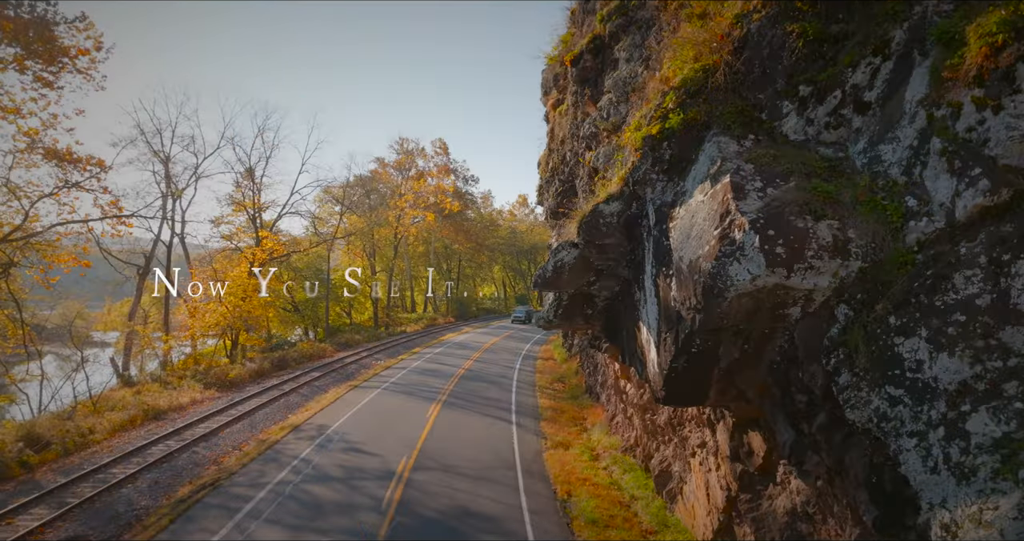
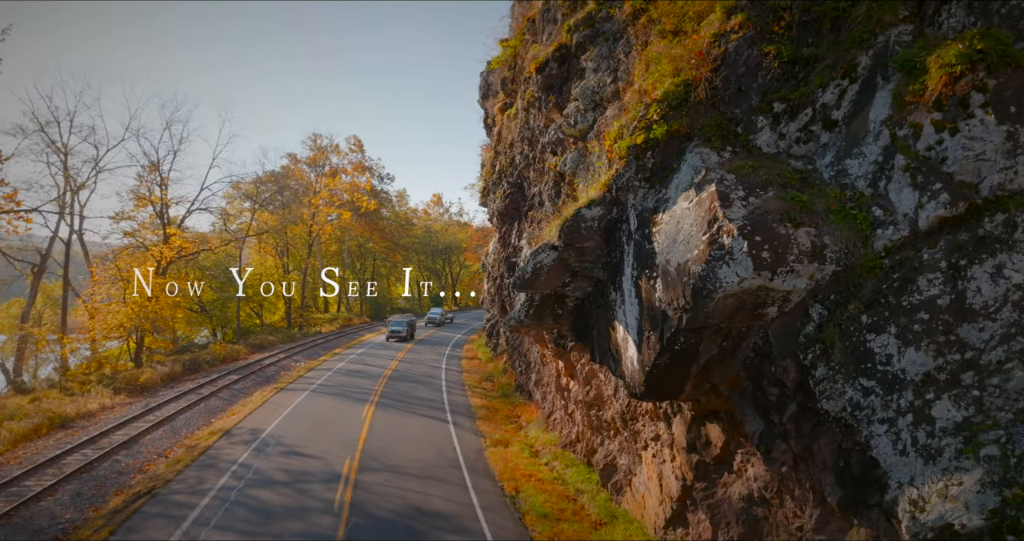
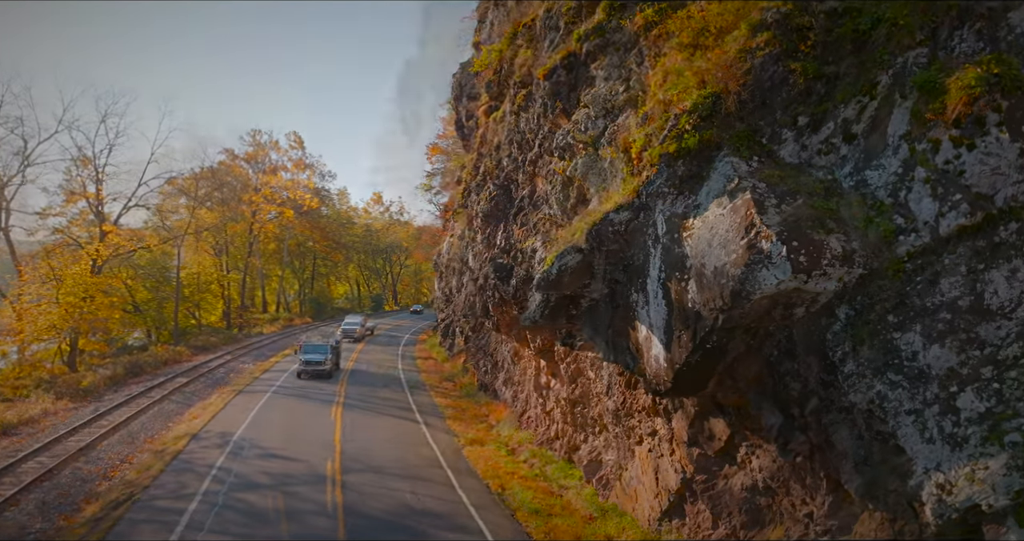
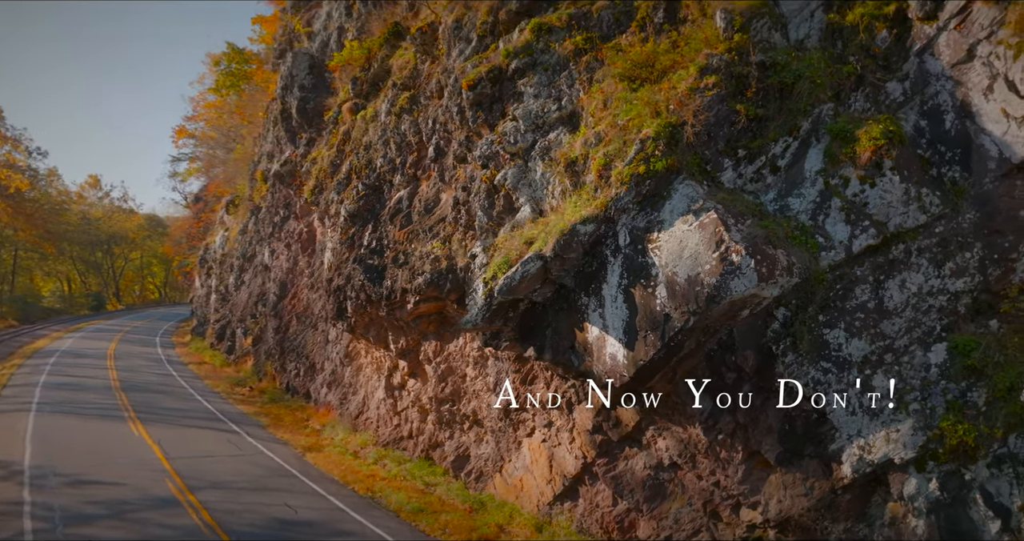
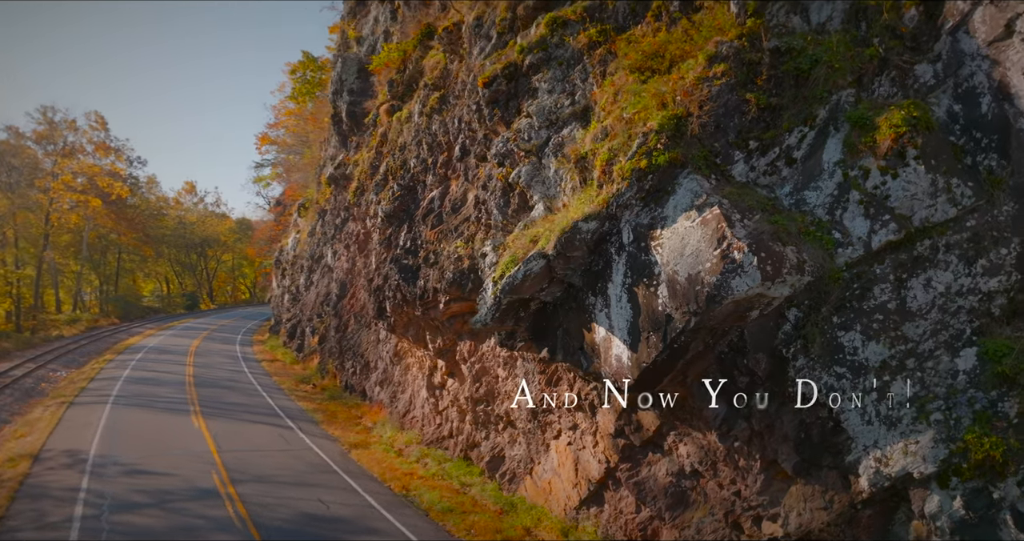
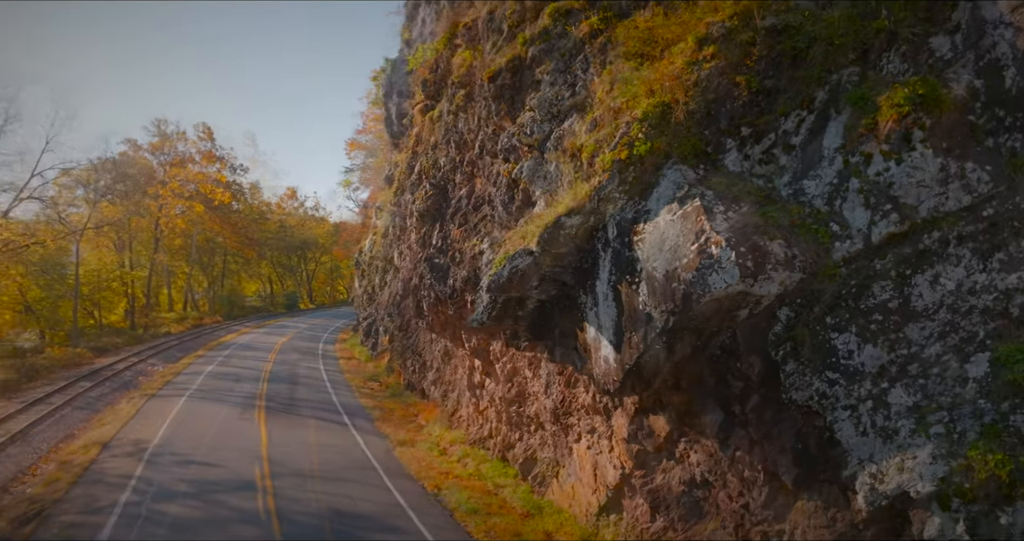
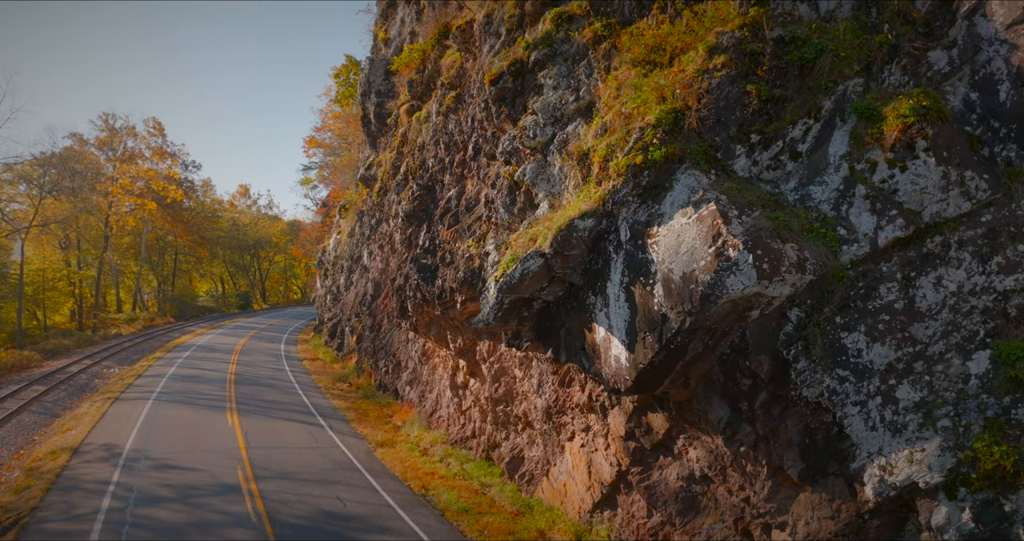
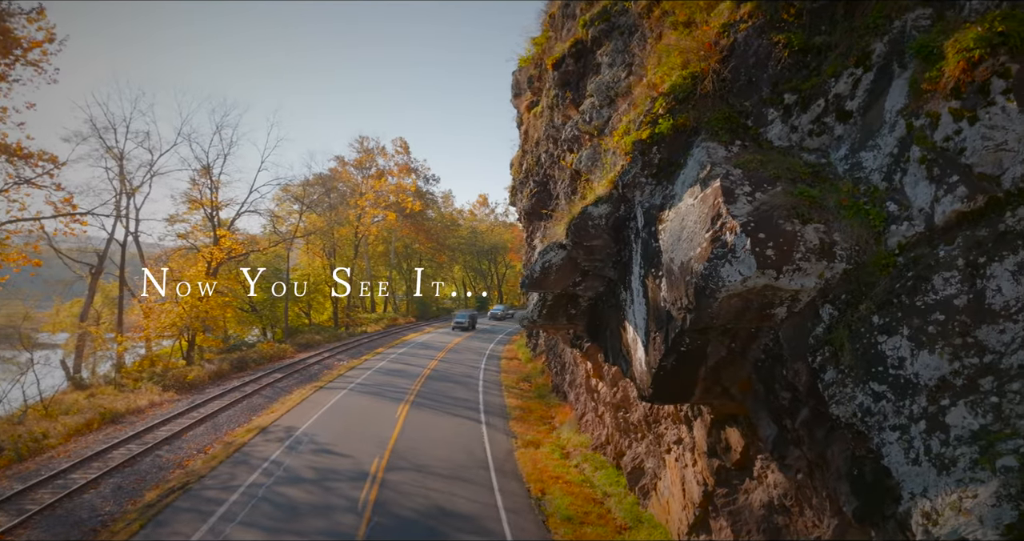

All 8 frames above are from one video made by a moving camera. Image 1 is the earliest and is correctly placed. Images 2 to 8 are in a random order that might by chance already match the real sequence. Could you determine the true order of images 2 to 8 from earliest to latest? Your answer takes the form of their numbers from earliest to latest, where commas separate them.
8, 2, 3, 6, 7, 5, 4
